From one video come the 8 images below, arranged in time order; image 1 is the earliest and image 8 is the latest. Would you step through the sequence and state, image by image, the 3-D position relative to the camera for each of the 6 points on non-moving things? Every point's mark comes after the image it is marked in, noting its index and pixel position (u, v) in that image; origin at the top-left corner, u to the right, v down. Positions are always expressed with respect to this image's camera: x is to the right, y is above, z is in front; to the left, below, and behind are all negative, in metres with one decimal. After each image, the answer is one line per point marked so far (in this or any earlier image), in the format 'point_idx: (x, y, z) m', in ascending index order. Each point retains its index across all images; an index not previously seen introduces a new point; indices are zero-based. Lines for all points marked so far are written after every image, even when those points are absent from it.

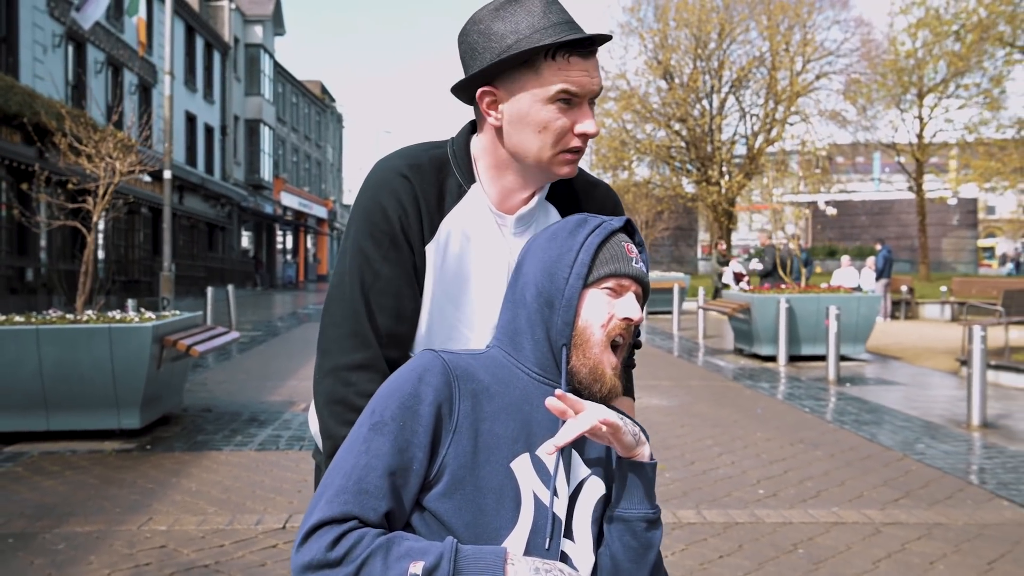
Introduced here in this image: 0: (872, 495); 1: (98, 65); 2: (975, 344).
0: (+2.1, -1.2, +5.3) m
1: (-9.0, +4.9, +19.8) m
2: (+3.9, -0.5, +7.5) m
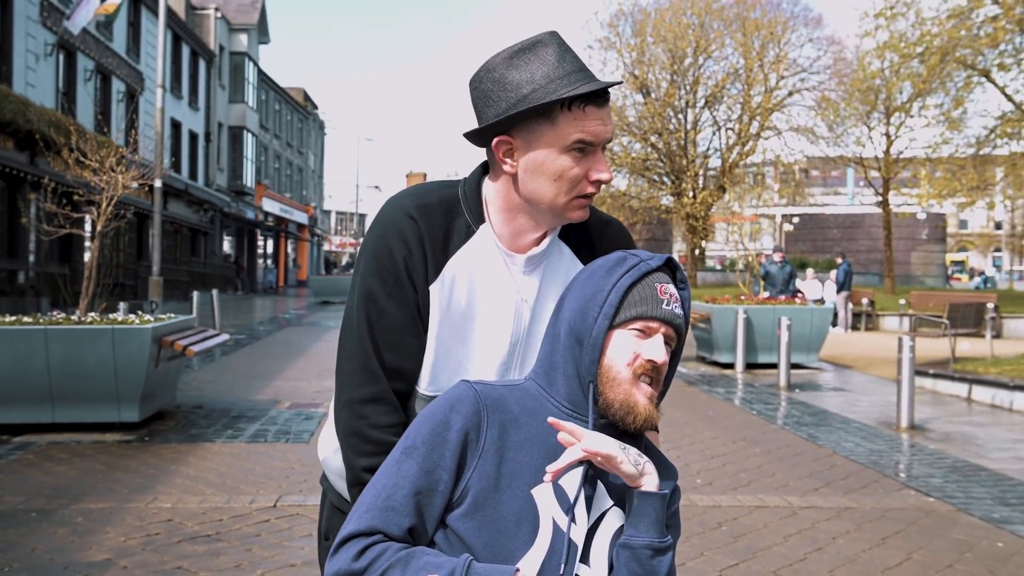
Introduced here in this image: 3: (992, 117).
0: (+1.9, -1.3, +5.9) m
1: (-9.5, +4.8, +20.3) m
2: (+3.6, -0.6, +8.3) m
3: (+10.8, +3.9, +20.0) m
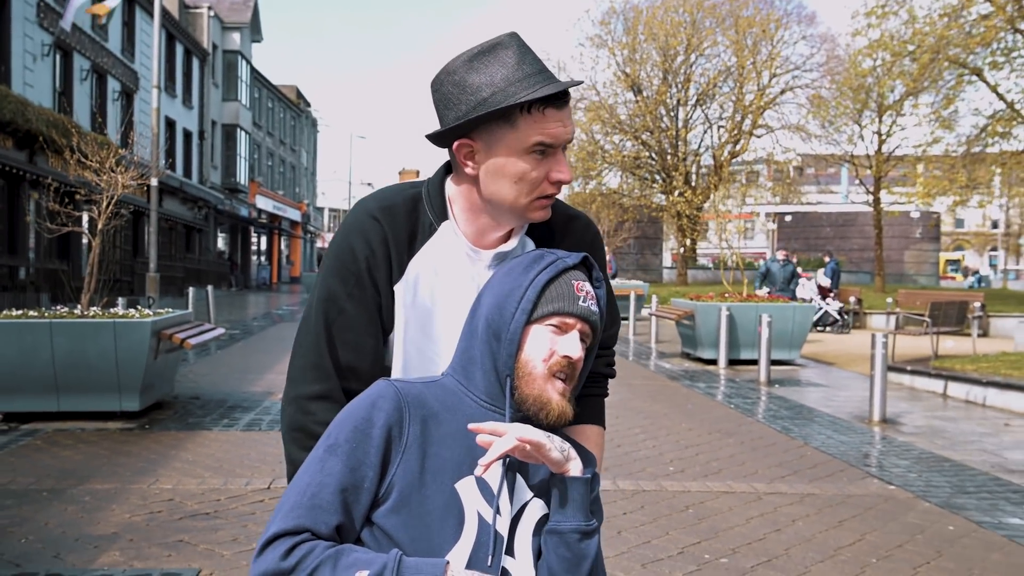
0: (+1.7, -1.3, +6.3) m
1: (-9.7, +4.9, +20.5) m
2: (+3.5, -0.6, +8.6) m
3: (+10.6, +3.9, +20.4) m
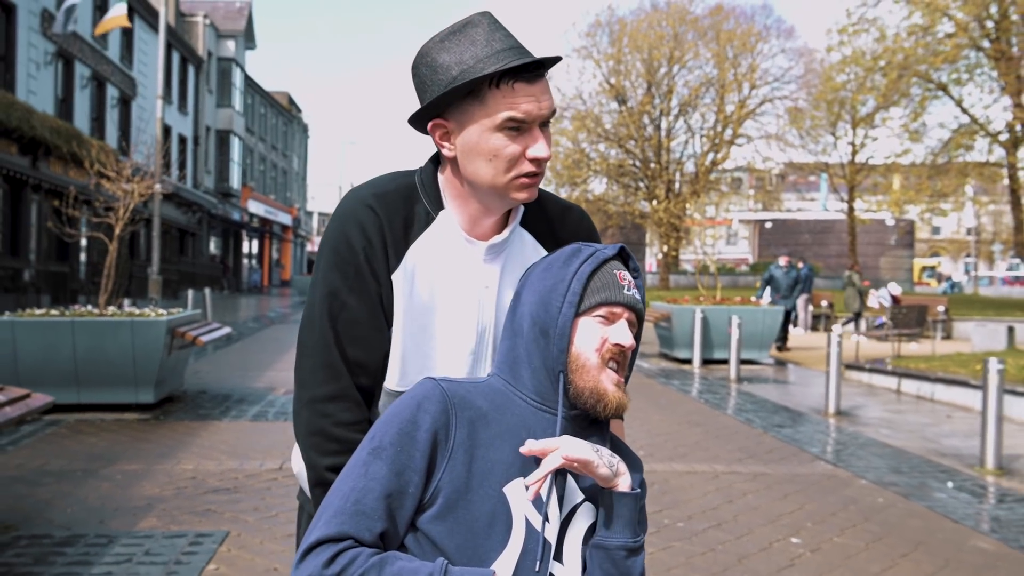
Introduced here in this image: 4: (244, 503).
0: (+1.6, -1.3, +6.9) m
1: (-10.0, +4.8, +21.1) m
2: (+3.3, -0.6, +9.3) m
3: (+10.3, +3.8, +21.2) m
4: (-1.5, -1.2, +5.0) m
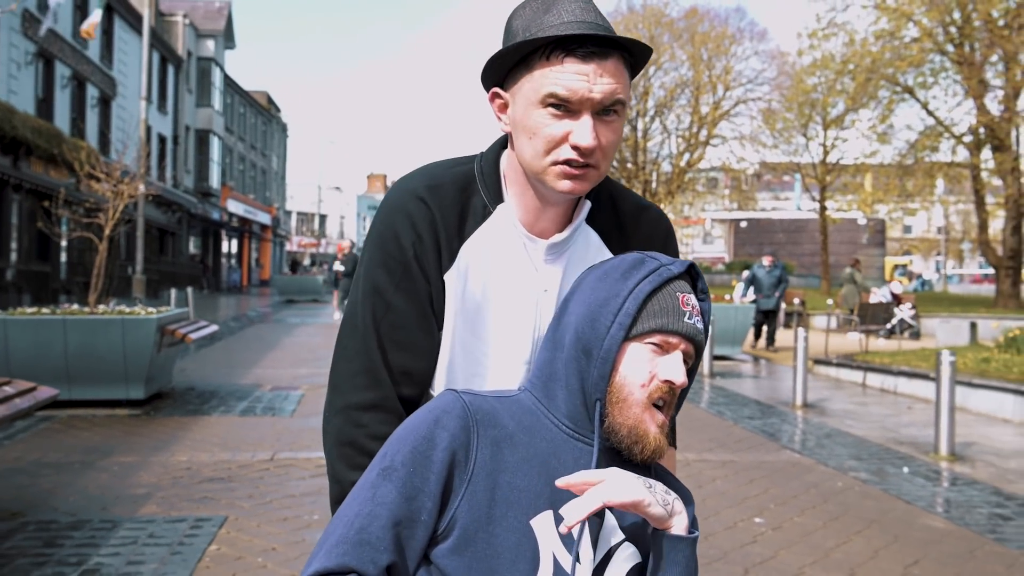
0: (+1.5, -1.3, +7.3) m
1: (-10.5, +4.8, +21.1) m
2: (+3.1, -0.6, +9.7) m
3: (+9.8, +3.8, +21.8) m
4: (-1.6, -1.2, +5.2) m
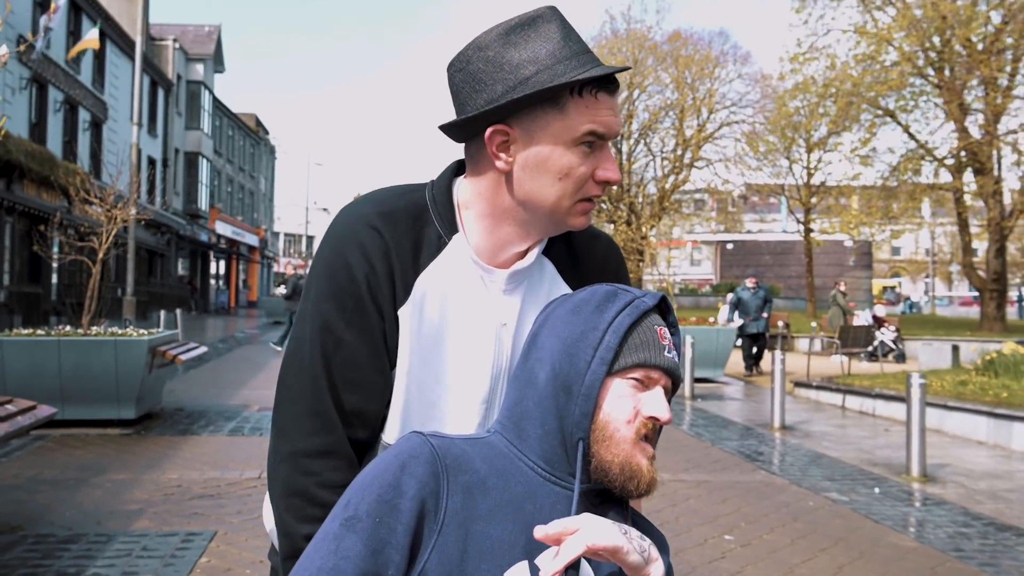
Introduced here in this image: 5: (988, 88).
0: (+1.3, -1.5, +7.5) m
1: (-10.8, +4.4, +21.3) m
2: (+2.9, -0.9, +9.9) m
3: (+9.5, +3.2, +22.2) m
4: (-1.7, -1.3, +5.4) m
5: (+9.5, +4.0, +18.1) m
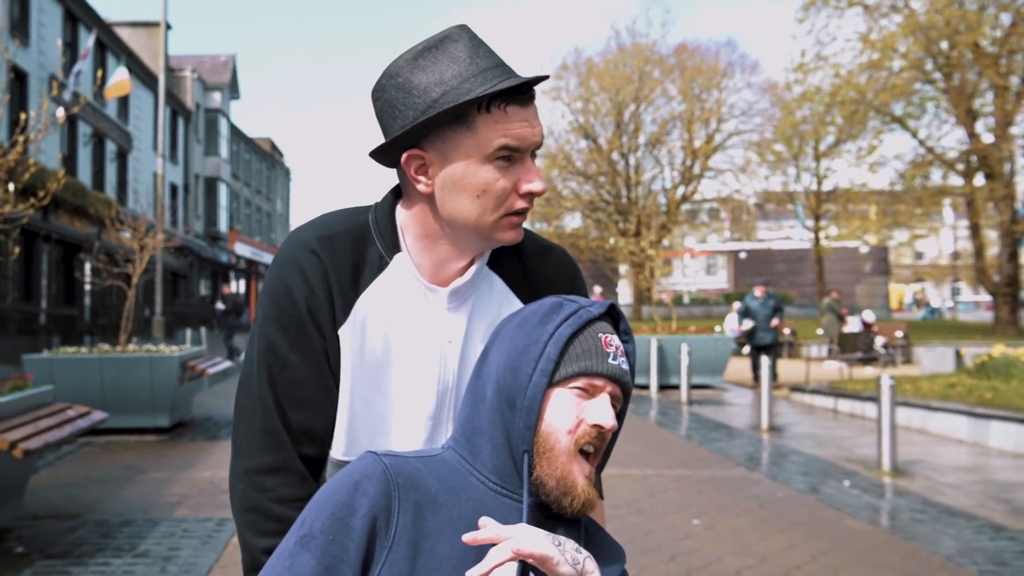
0: (+1.3, -1.6, +8.2) m
1: (-10.6, +3.8, +22.3) m
2: (+3.0, -1.0, +10.6) m
3: (+9.7, +3.0, +22.8) m
4: (-1.8, -1.4, +6.2) m
5: (+9.6, +3.8, +18.7) m
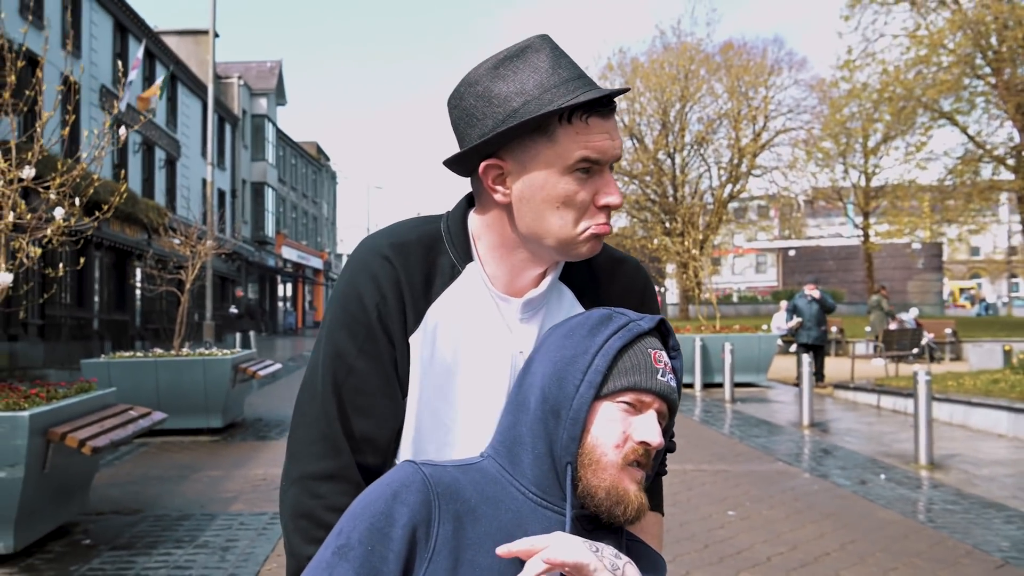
0: (+1.7, -1.6, +8.3) m
1: (-9.7, +3.7, +23.0) m
2: (+3.4, -0.9, +10.7) m
3: (+10.7, +3.2, +22.6) m
4: (-1.5, -1.5, +6.5) m
5: (+10.4, +4.0, +18.5) m
